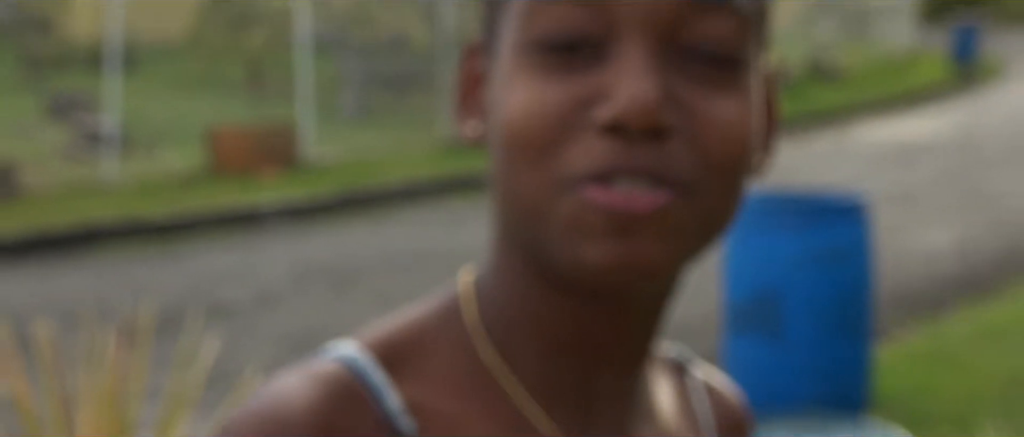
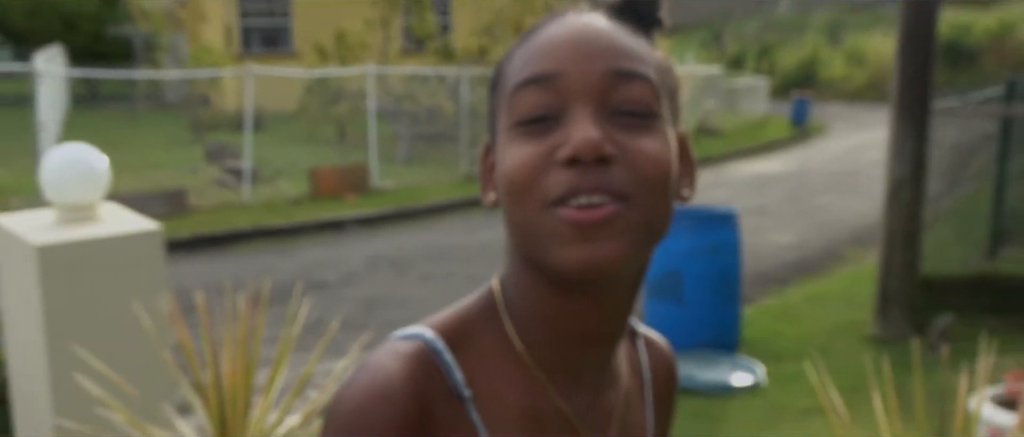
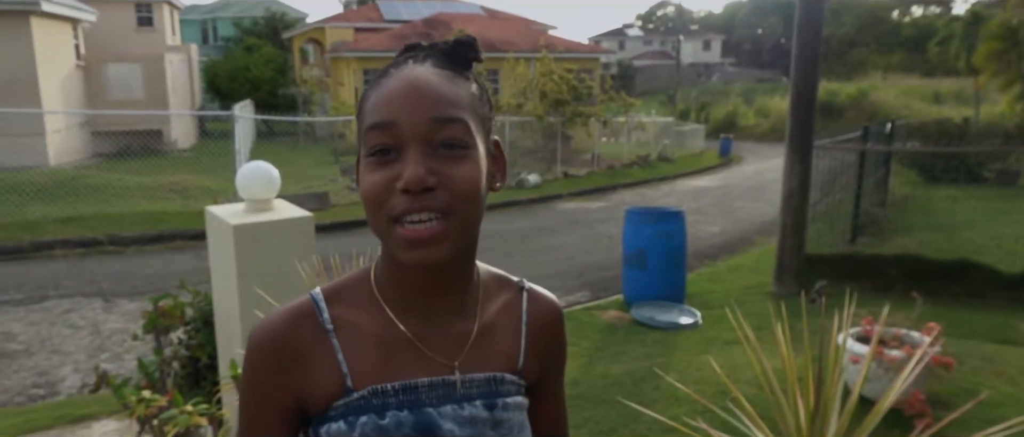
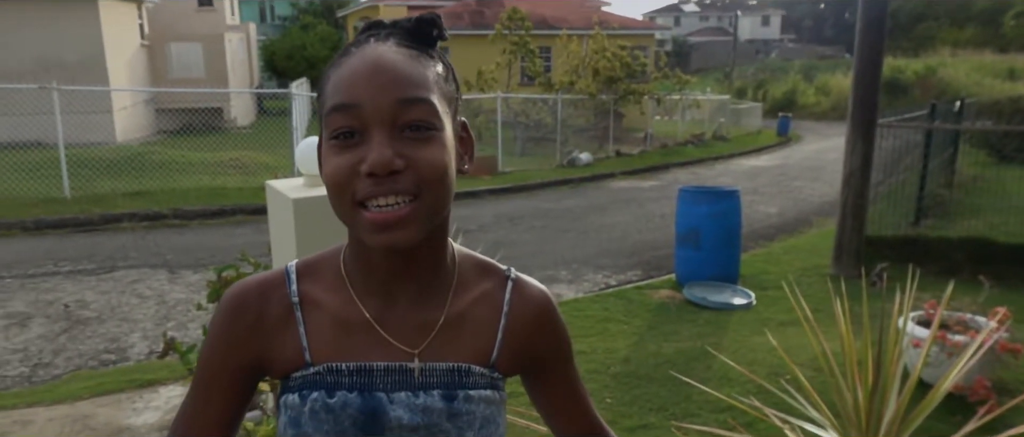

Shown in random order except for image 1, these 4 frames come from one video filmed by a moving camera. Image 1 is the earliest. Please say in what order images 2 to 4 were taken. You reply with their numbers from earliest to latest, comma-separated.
2, 3, 4
